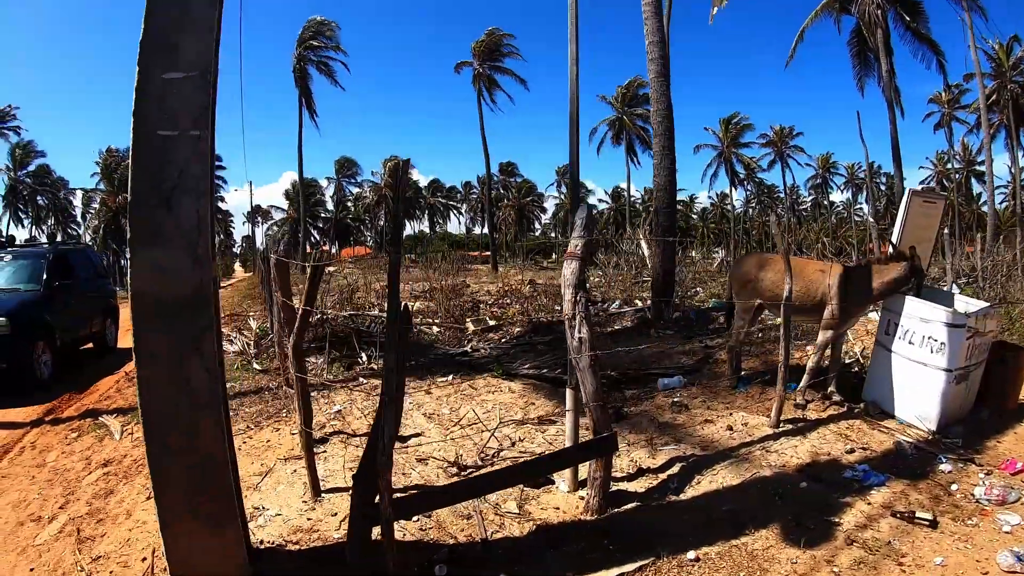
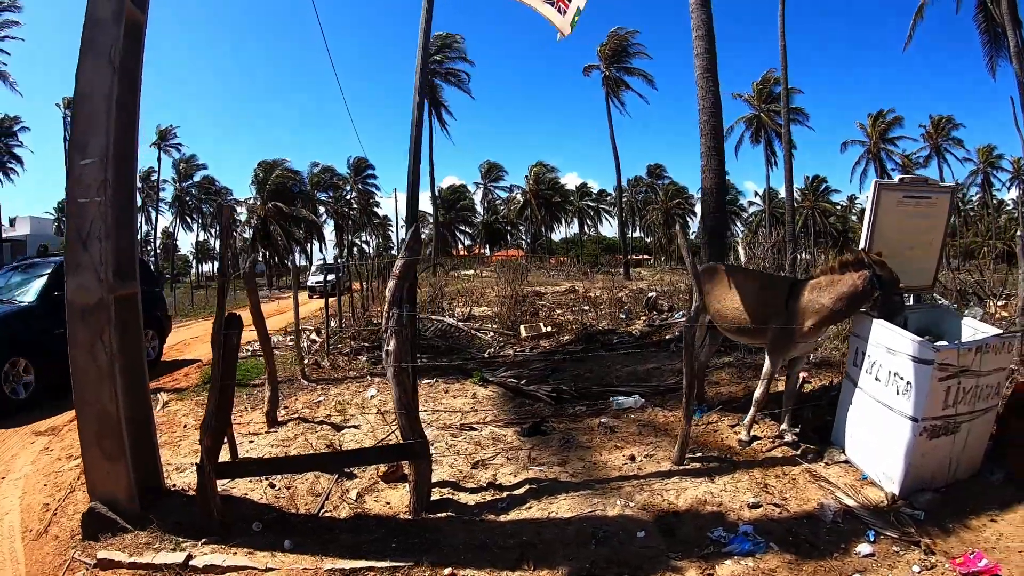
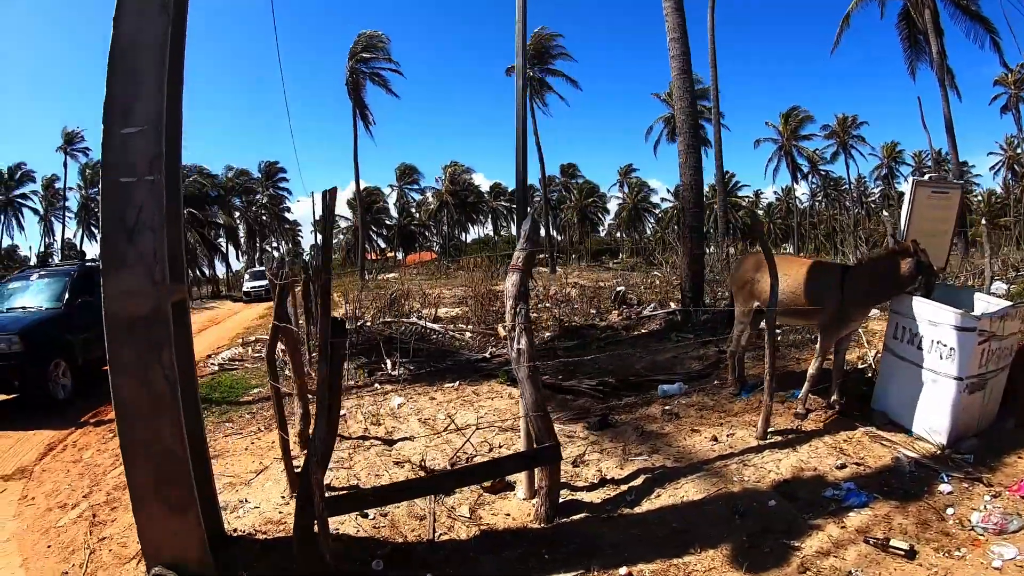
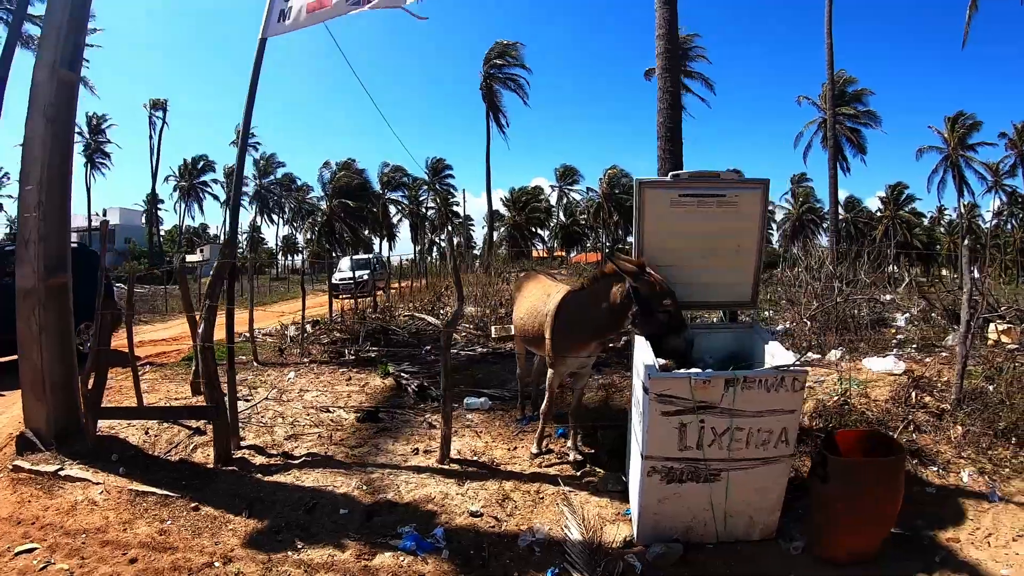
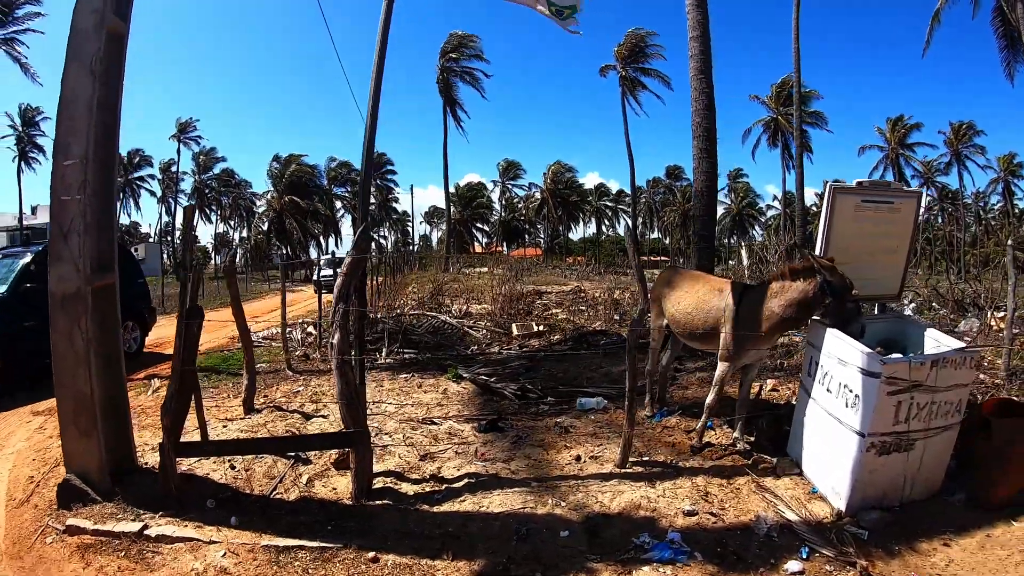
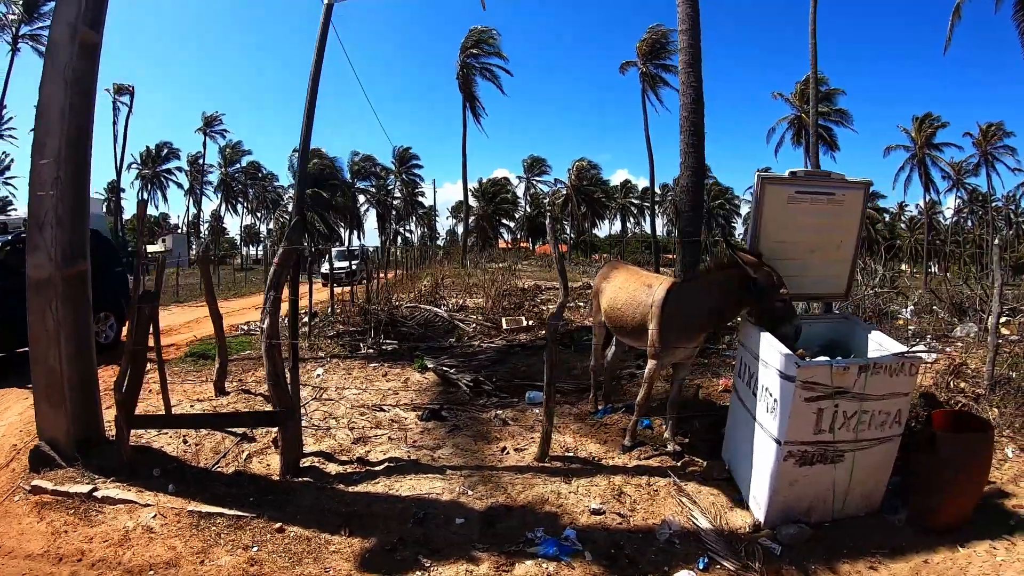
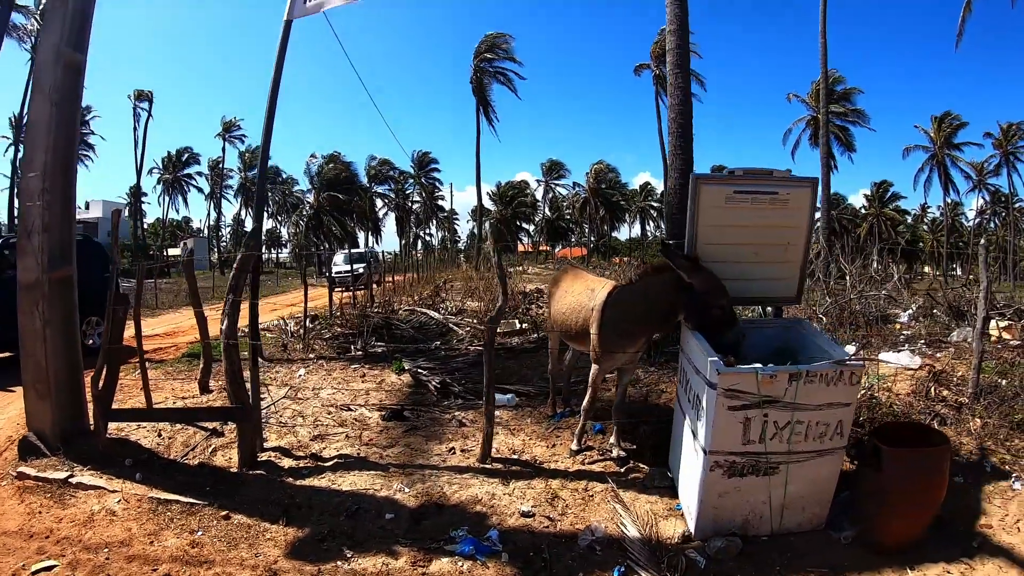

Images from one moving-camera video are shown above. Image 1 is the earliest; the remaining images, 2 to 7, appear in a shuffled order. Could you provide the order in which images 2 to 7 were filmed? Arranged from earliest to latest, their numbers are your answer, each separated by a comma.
3, 2, 5, 6, 7, 4
